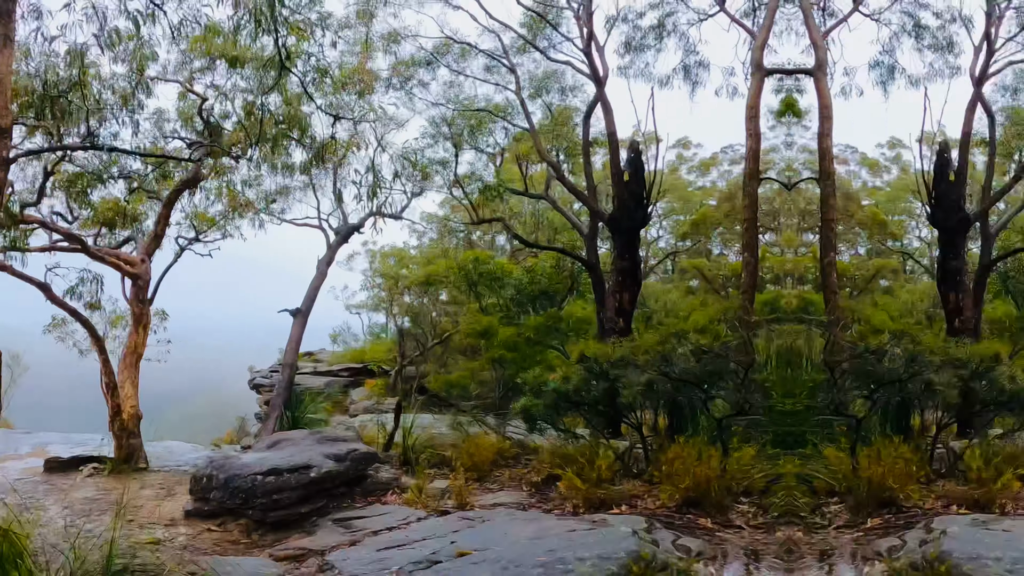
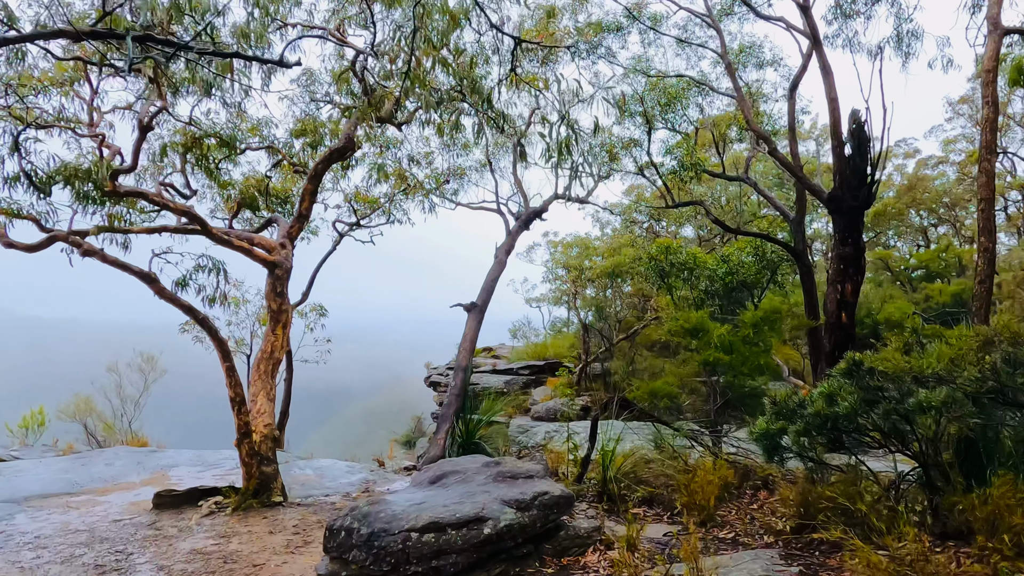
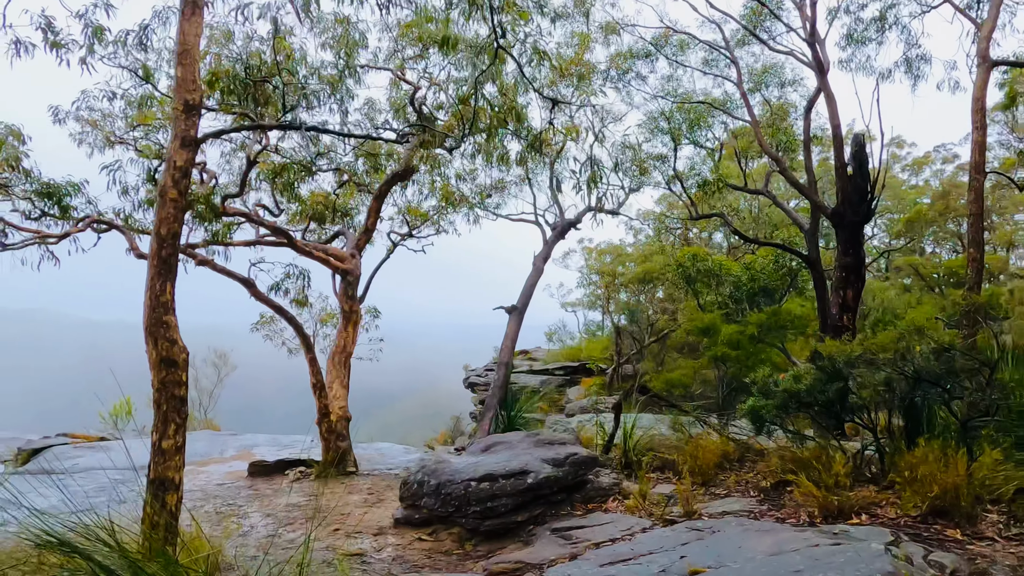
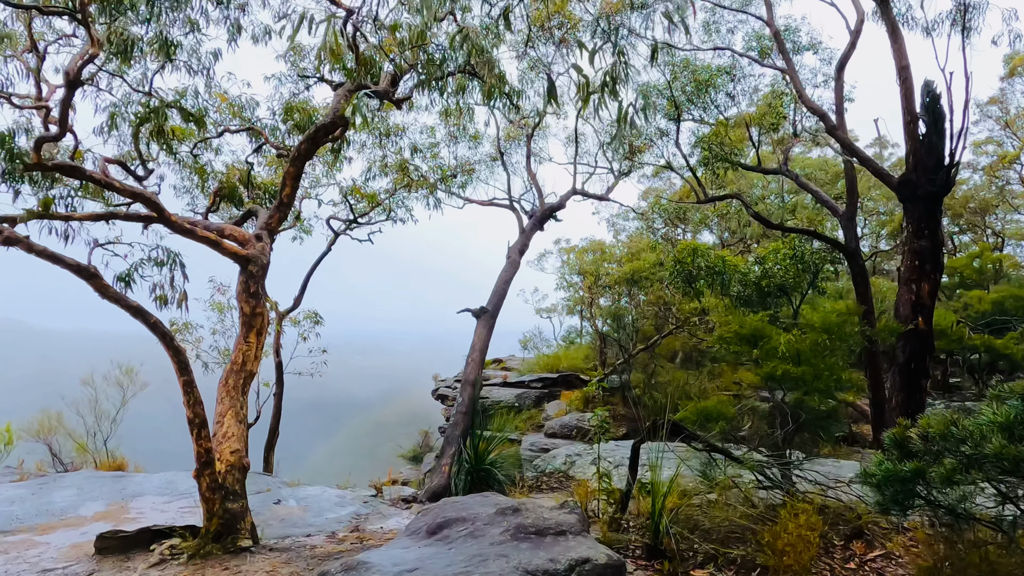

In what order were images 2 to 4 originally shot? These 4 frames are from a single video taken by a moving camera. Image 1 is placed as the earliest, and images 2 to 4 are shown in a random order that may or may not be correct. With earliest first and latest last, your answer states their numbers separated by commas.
3, 2, 4
